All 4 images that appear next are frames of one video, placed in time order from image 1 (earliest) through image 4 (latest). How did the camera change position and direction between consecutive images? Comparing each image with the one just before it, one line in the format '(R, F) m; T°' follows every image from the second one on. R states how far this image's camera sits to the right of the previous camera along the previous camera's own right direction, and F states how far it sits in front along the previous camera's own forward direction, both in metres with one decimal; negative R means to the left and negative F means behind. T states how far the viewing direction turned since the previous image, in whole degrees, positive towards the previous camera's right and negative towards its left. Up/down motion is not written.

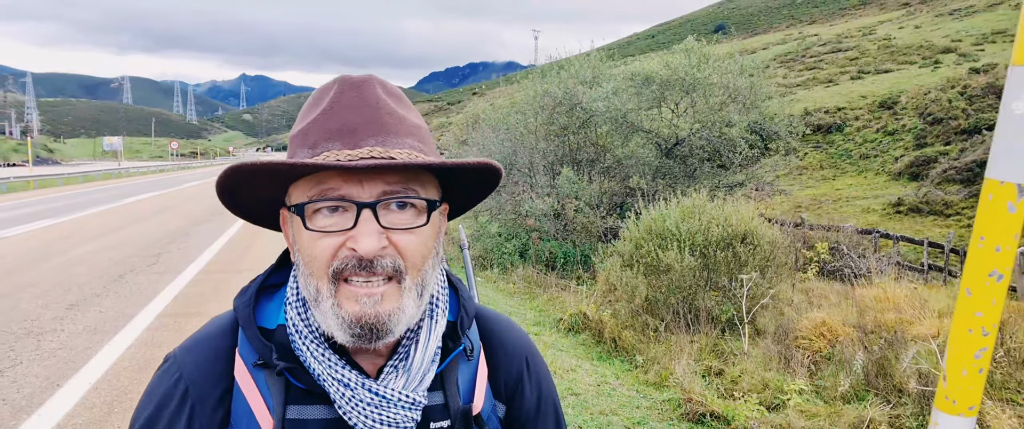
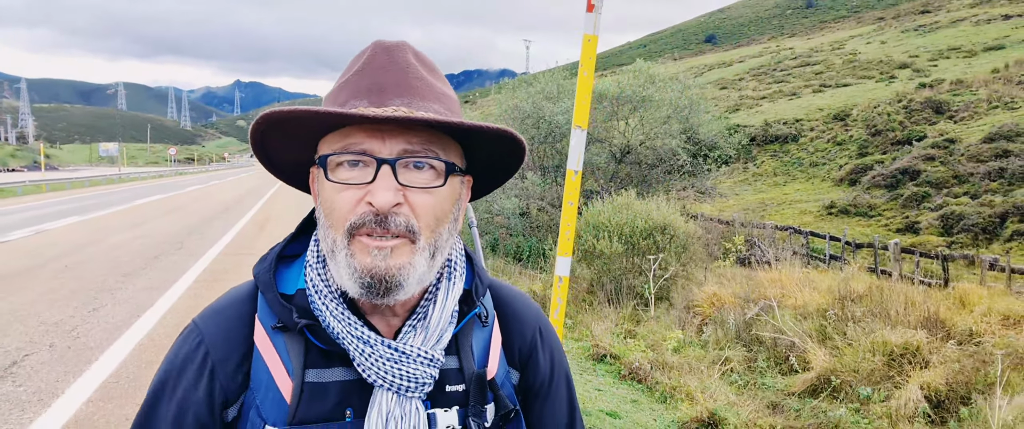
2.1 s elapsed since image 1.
(+0.4, -1.8) m; 0°
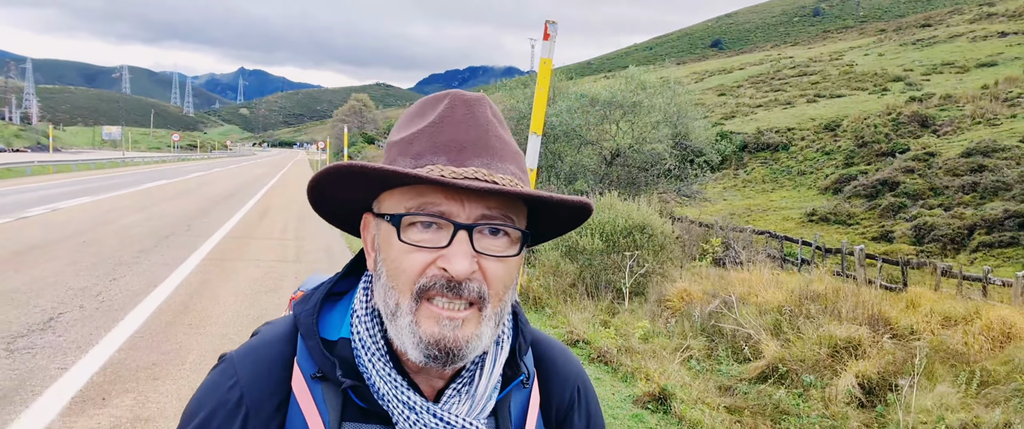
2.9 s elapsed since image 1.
(+0.1, -0.6) m; 0°
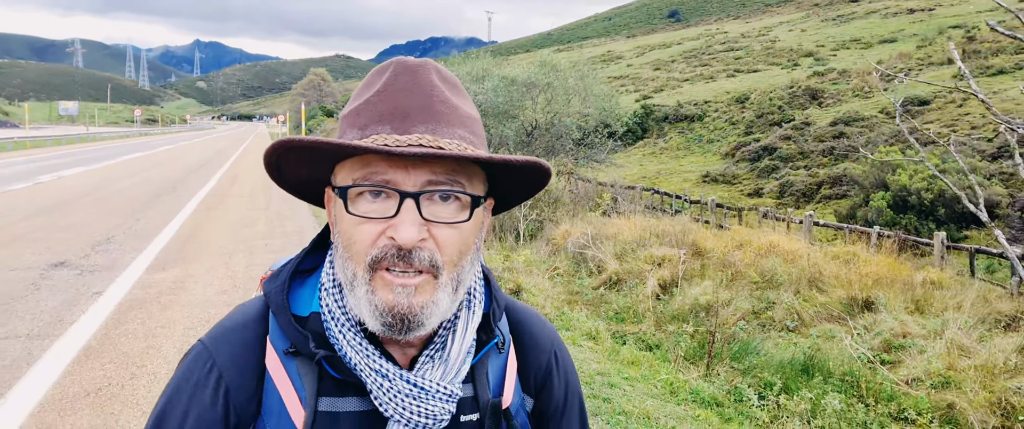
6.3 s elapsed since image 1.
(+0.6, -2.7) m; +2°
